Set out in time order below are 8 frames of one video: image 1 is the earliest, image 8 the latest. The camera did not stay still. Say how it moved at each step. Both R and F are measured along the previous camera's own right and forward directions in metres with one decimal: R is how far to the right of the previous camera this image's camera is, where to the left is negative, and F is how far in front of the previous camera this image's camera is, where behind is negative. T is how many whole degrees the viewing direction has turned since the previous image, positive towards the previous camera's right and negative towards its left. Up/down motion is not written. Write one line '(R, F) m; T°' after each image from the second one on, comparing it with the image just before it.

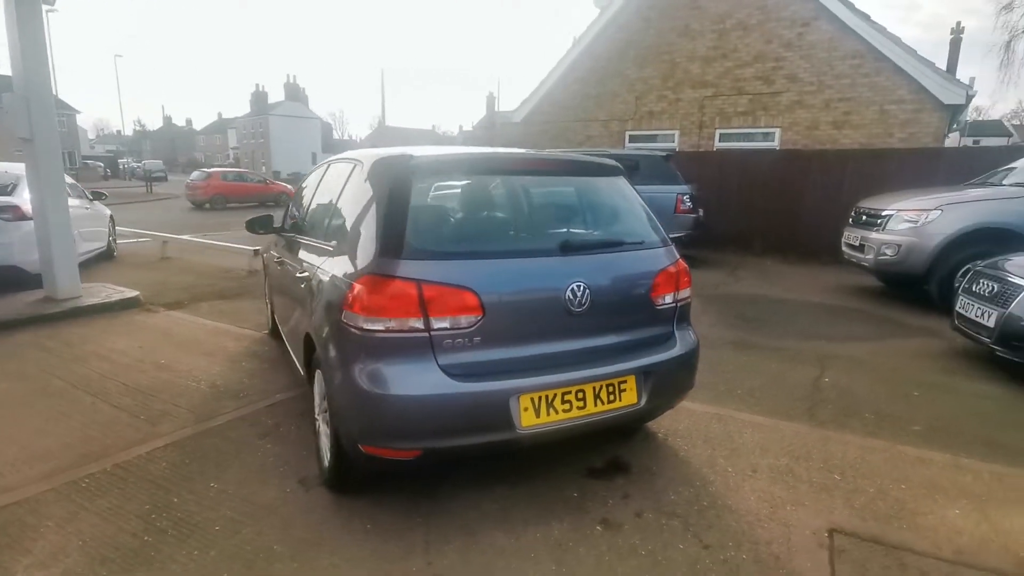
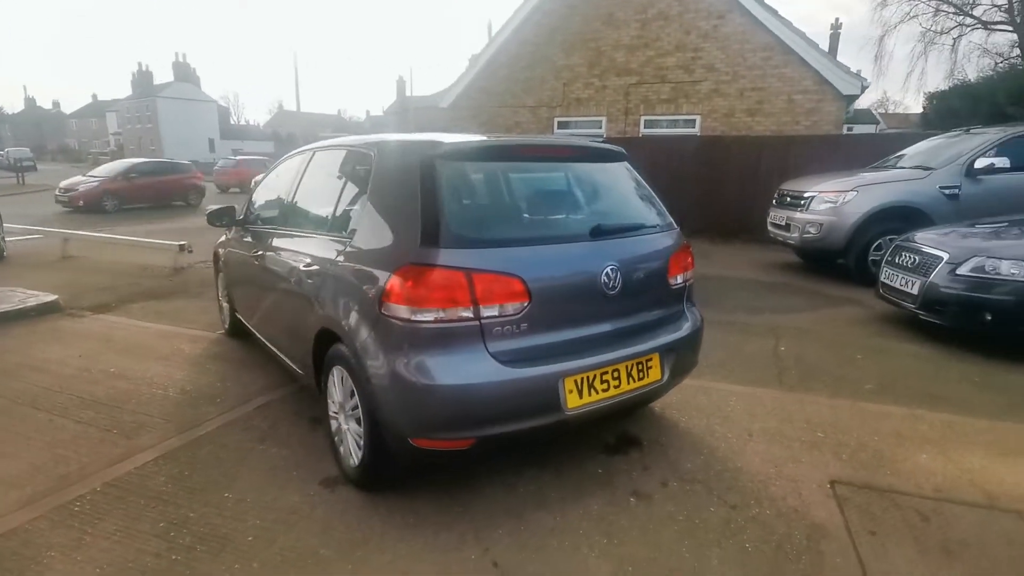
(-0.6, 0.0) m; +9°
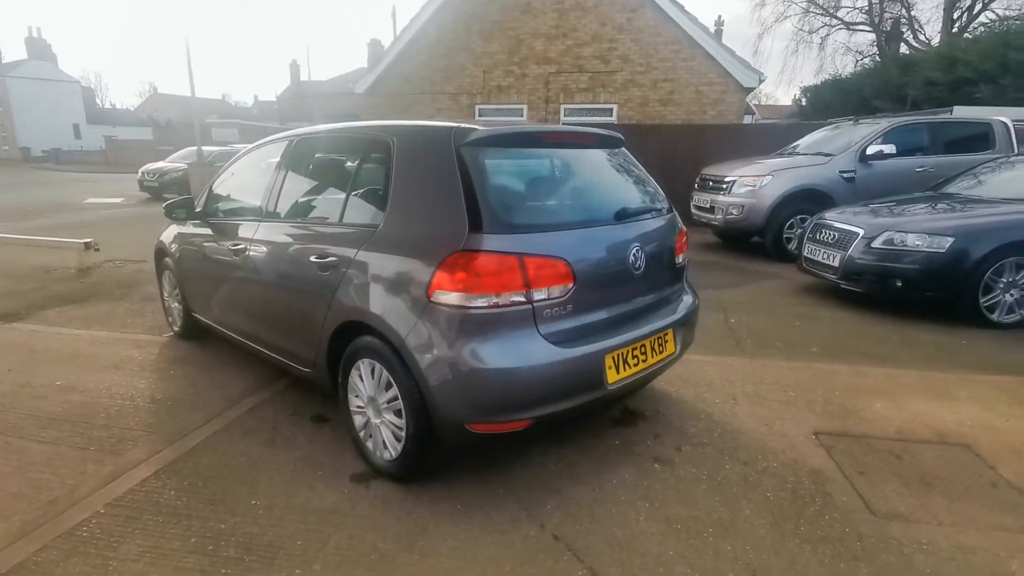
(-0.7, 0.0) m; +10°
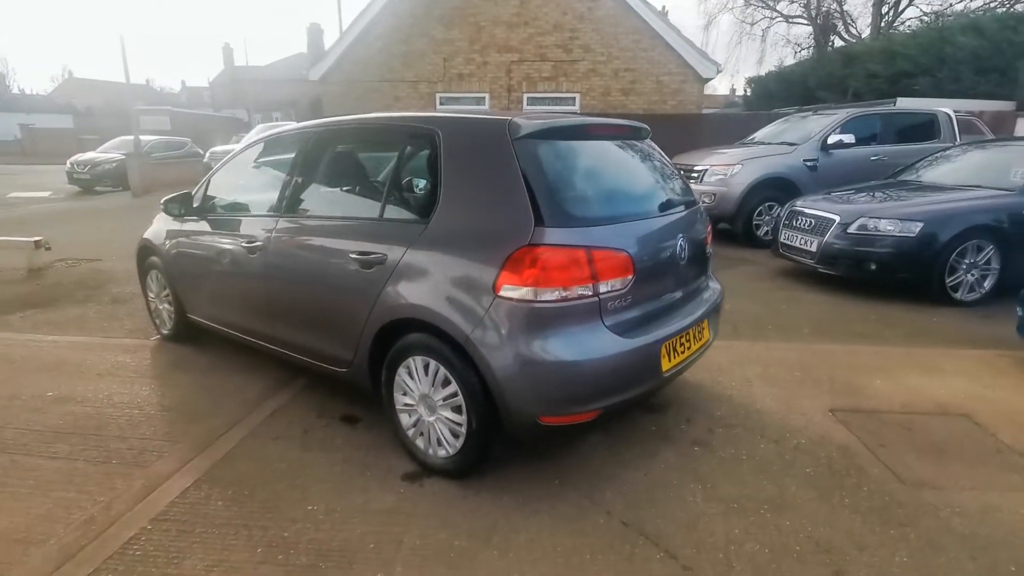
(-0.6, 0.0) m; +5°
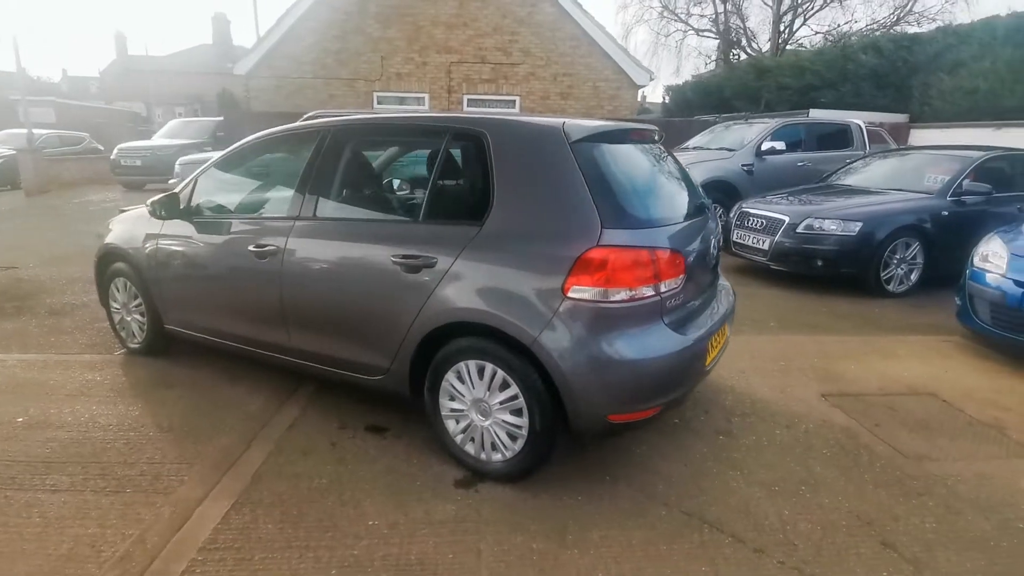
(-0.7, 0.0) m; +8°
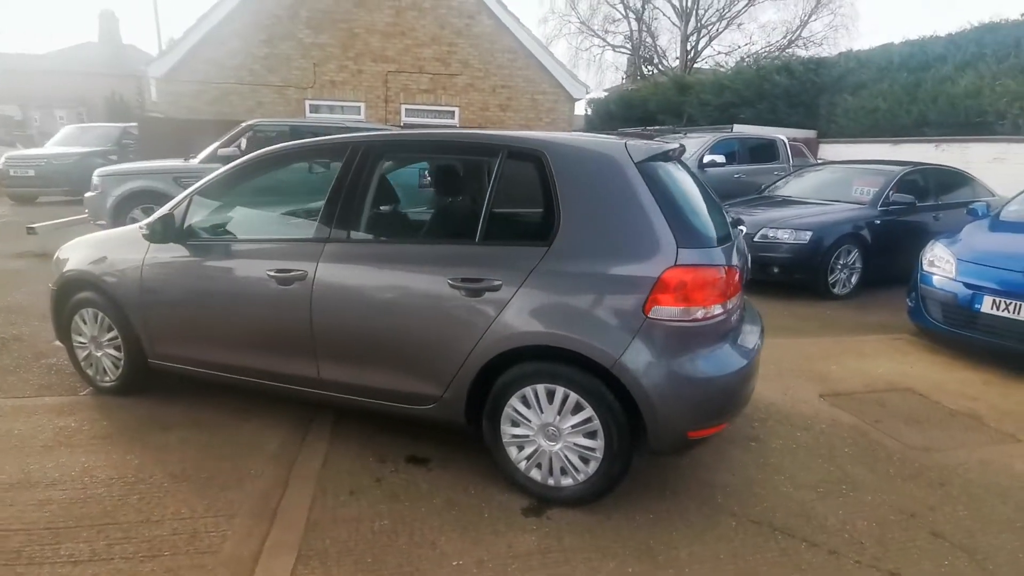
(-0.8, +0.1) m; +9°
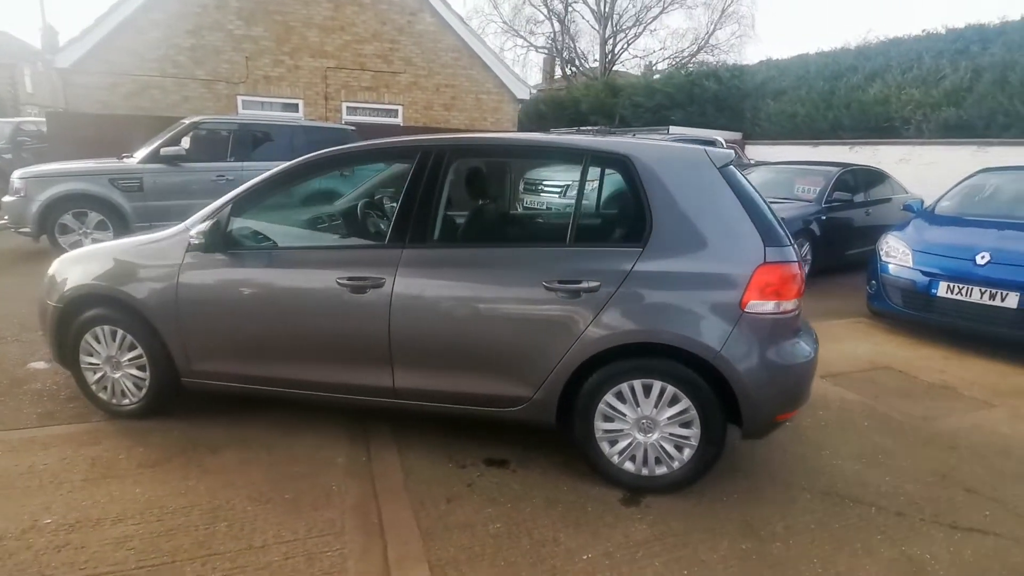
(-0.9, 0.0) m; +9°
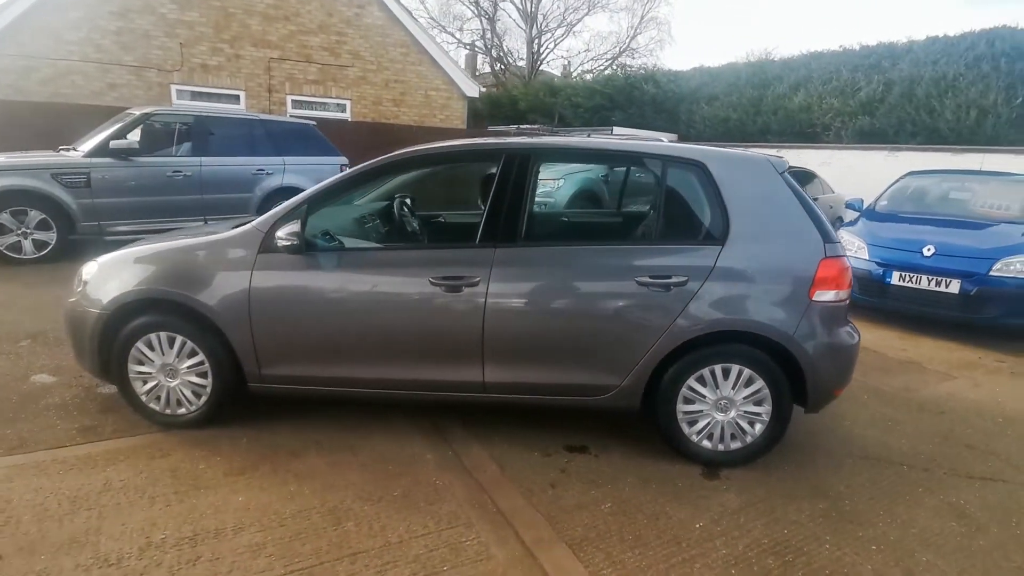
(-1.0, -0.1) m; +8°
